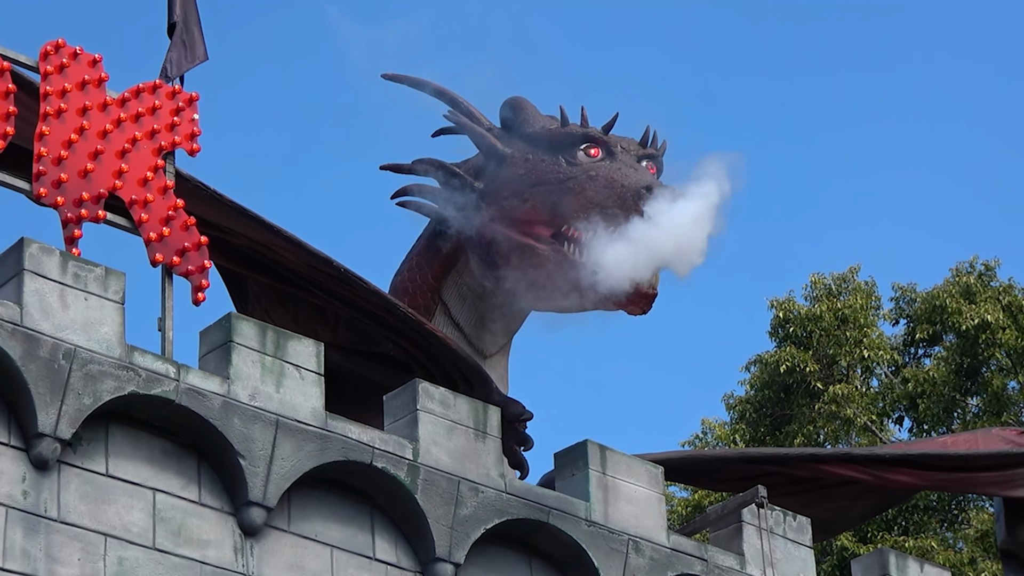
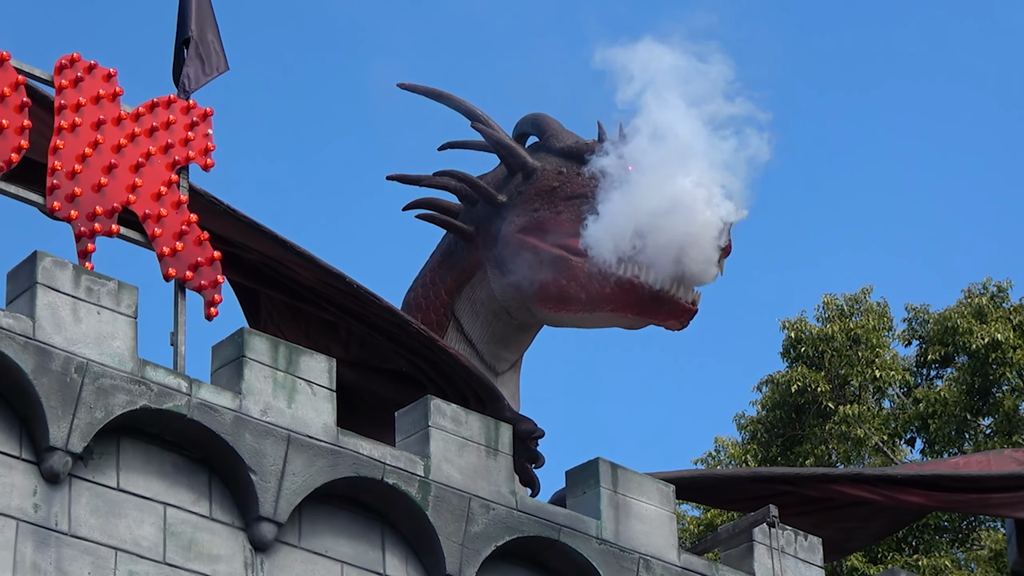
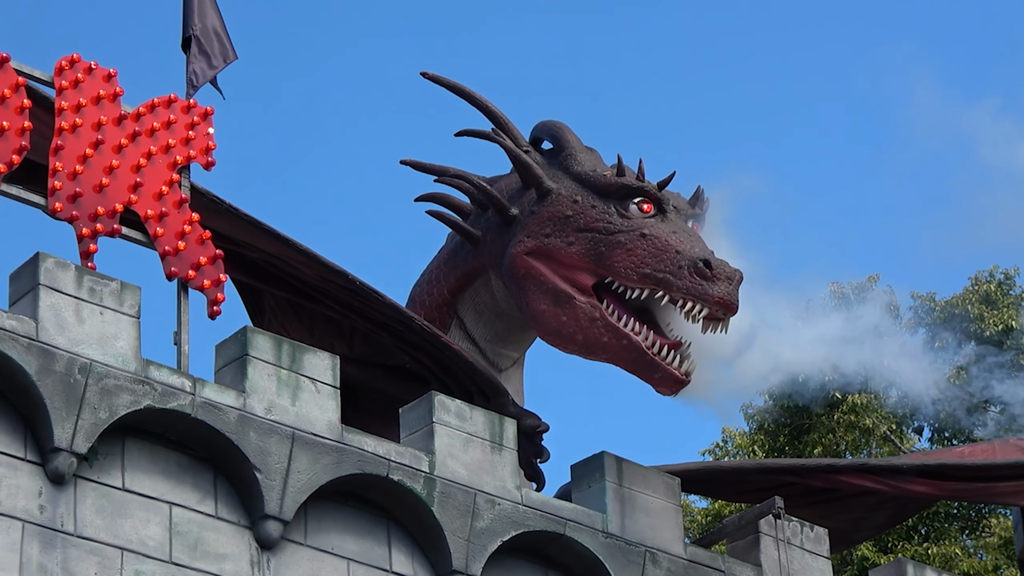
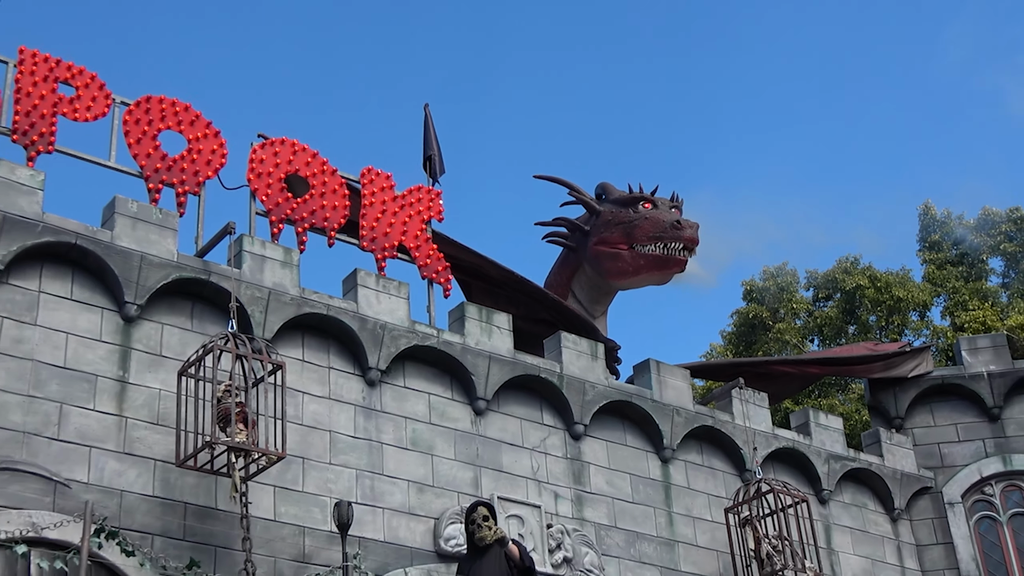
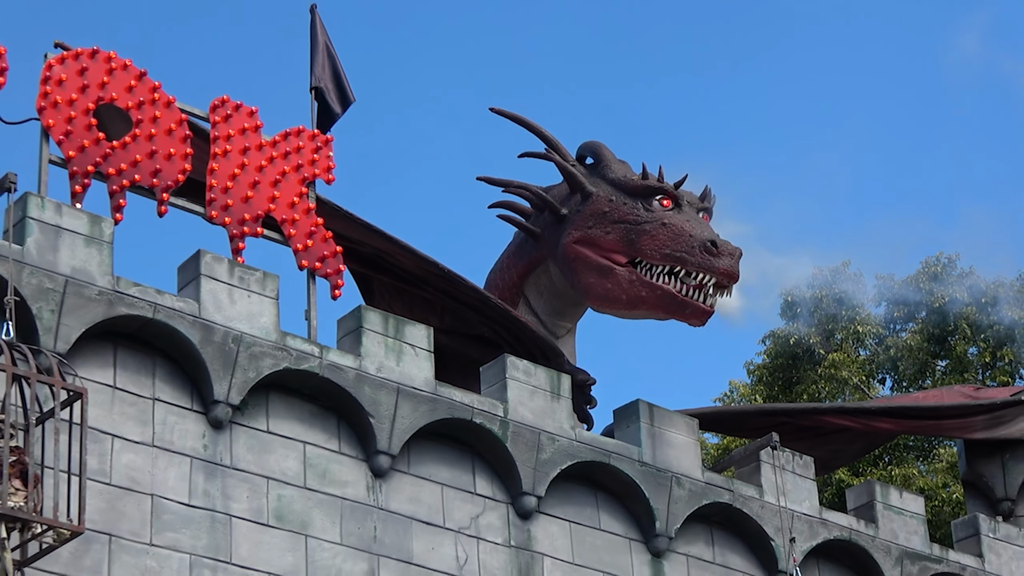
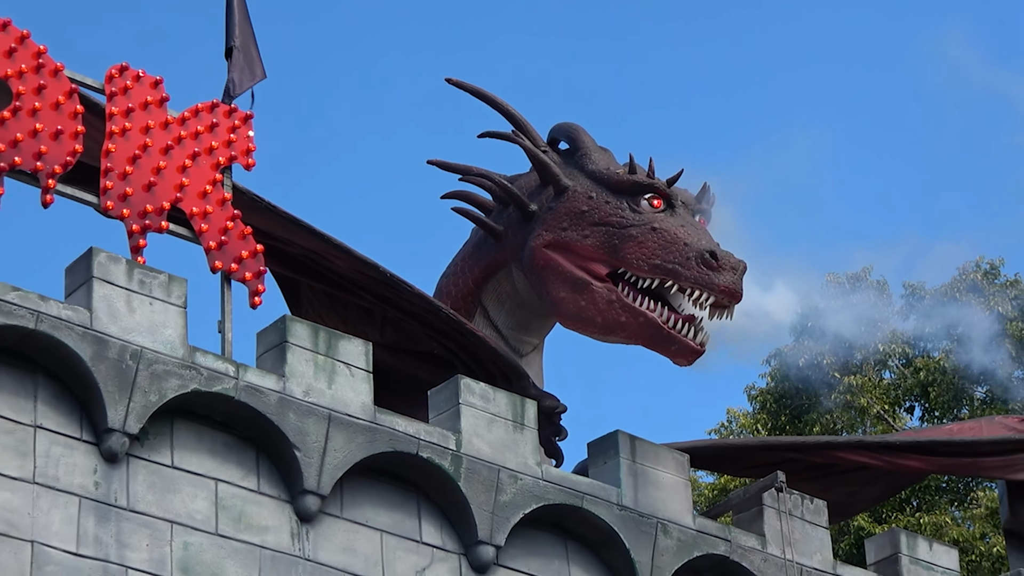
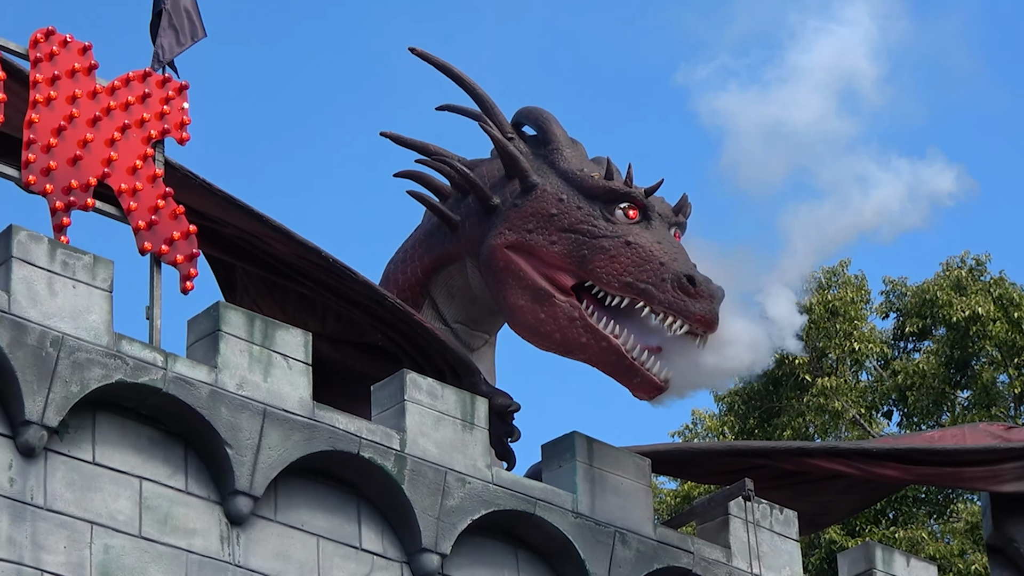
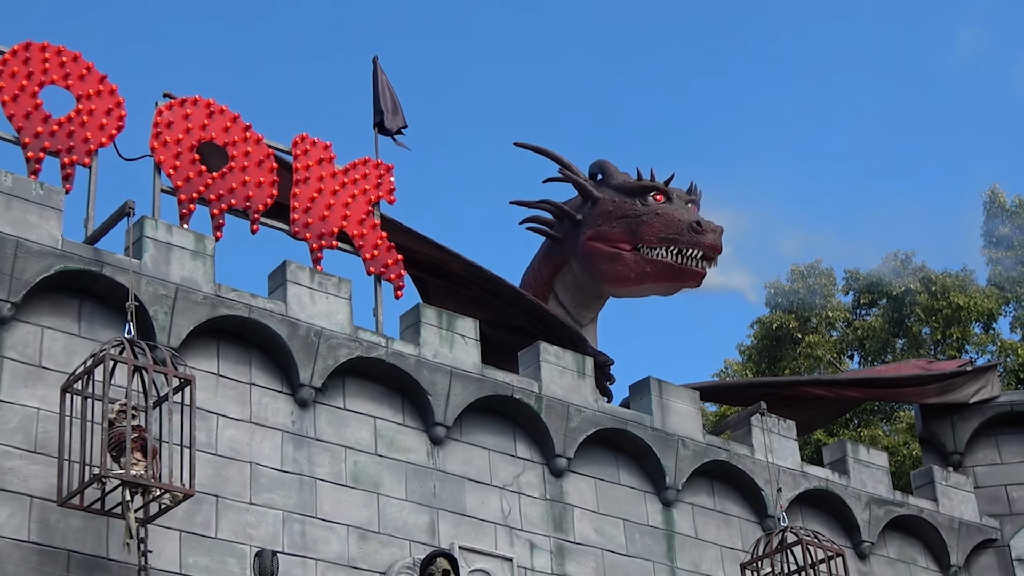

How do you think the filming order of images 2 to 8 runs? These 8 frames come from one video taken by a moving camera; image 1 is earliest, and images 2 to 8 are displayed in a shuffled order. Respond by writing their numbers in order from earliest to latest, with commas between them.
2, 7, 3, 6, 5, 8, 4
